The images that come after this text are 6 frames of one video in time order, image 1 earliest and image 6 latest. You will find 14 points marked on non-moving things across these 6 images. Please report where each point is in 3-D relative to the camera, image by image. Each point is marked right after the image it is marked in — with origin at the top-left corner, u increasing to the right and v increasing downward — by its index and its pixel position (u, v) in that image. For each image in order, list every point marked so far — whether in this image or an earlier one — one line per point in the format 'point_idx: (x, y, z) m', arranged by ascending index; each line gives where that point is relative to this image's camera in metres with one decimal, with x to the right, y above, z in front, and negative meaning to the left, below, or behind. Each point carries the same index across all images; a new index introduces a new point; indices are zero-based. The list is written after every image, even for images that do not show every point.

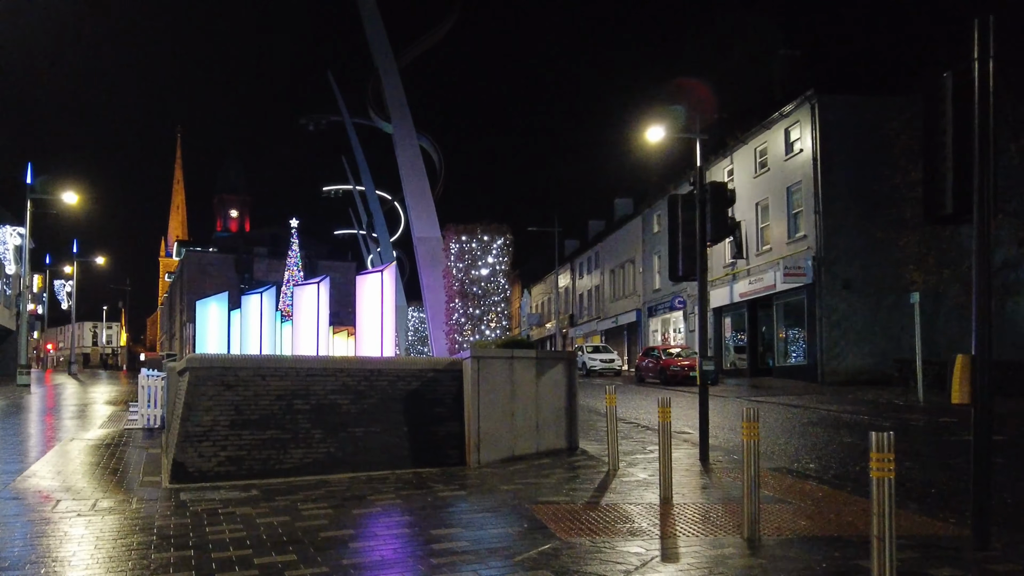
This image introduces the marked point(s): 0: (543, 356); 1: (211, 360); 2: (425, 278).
0: (+0.4, -0.9, +11.6) m
1: (-3.5, -0.8, +10.8) m
2: (-1.8, +0.2, +19.1) m
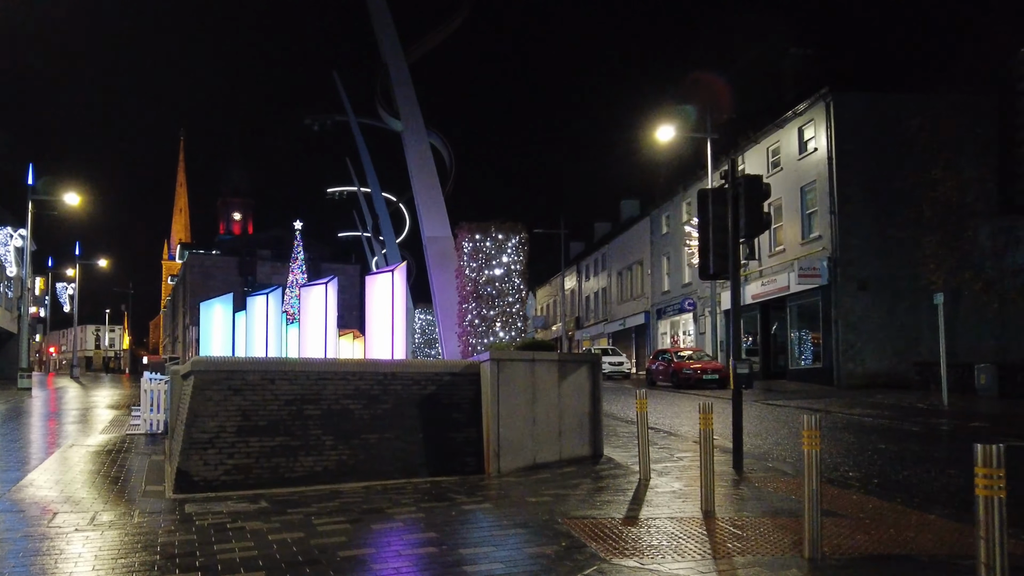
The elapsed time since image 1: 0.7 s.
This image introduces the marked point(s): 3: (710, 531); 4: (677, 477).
0: (+0.7, -0.8, +11.0) m
1: (-3.3, -0.8, +10.3) m
2: (-1.5, +0.2, +18.5) m
3: (+1.5, -1.8, +6.9) m
4: (+1.7, -2.0, +9.7) m
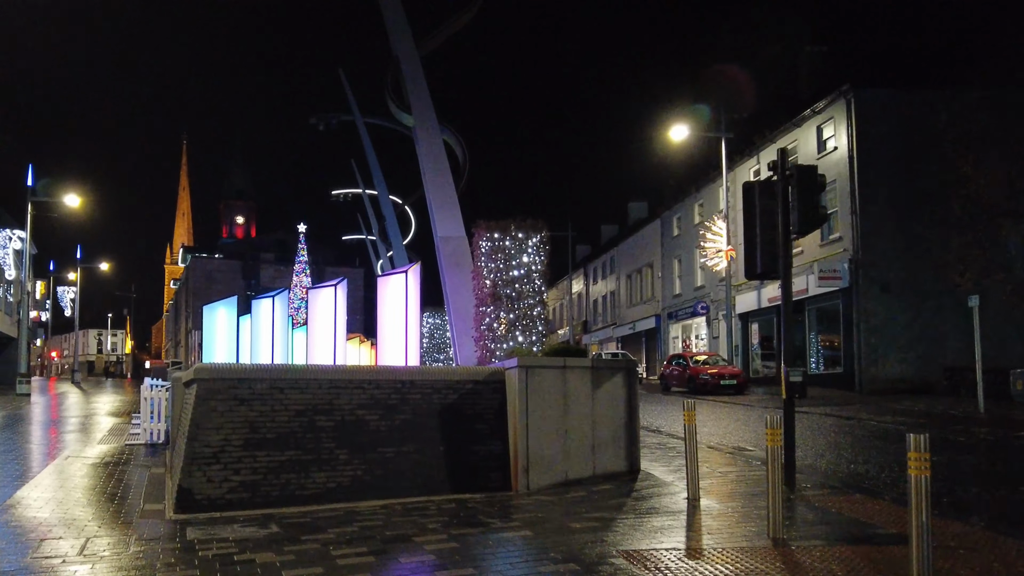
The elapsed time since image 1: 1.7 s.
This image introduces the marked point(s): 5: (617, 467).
0: (+1.0, -0.9, +10.2) m
1: (-3.0, -0.8, +9.4) m
2: (-1.2, +0.1, +17.7) m
3: (+1.8, -1.8, +6.0) m
4: (+2.0, -2.0, +8.8) m
5: (+1.2, -2.0, +10.2) m
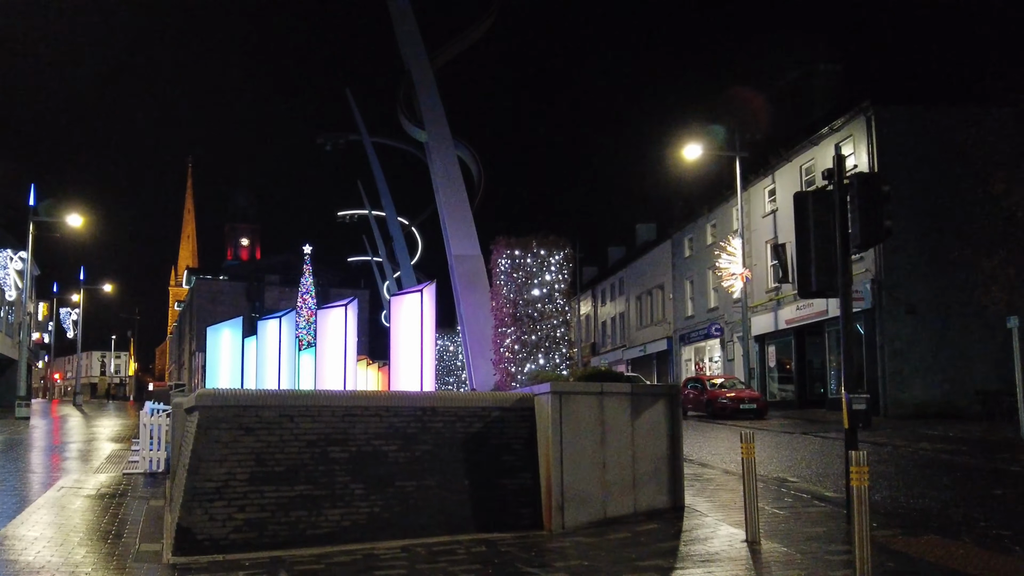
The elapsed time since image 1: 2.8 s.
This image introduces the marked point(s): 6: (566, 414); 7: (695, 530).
0: (+1.3, -1.0, +9.3) m
1: (-2.7, -1.0, +8.6) m
2: (-0.9, -0.2, +16.9) m
3: (+2.1, -1.9, +5.2) m
4: (+2.3, -2.1, +8.0) m
5: (+1.5, -2.2, +9.3) m
6: (+0.5, -1.2, +8.9) m
7: (+1.7, -2.2, +8.4) m
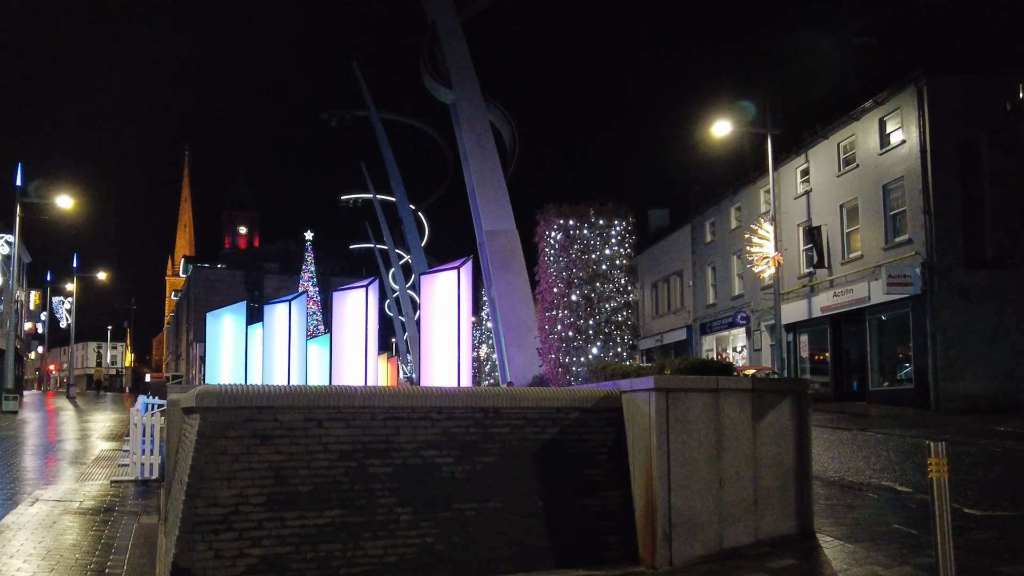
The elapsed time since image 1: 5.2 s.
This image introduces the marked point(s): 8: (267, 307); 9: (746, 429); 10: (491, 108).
0: (+2.0, -0.8, +7.3) m
1: (-2.0, -0.8, +6.6) m
2: (-0.2, +0.1, +14.8) m
3: (+2.8, -1.7, +3.2) m
4: (+3.0, -1.9, +6.0) m
5: (+2.2, -1.9, +7.3) m
6: (+1.2, -1.0, +6.9) m
7: (+2.4, -1.9, +6.5) m
8: (-5.0, -0.4, +18.9) m
9: (+1.8, -1.1, +7.2) m
10: (-0.4, +3.2, +16.7) m
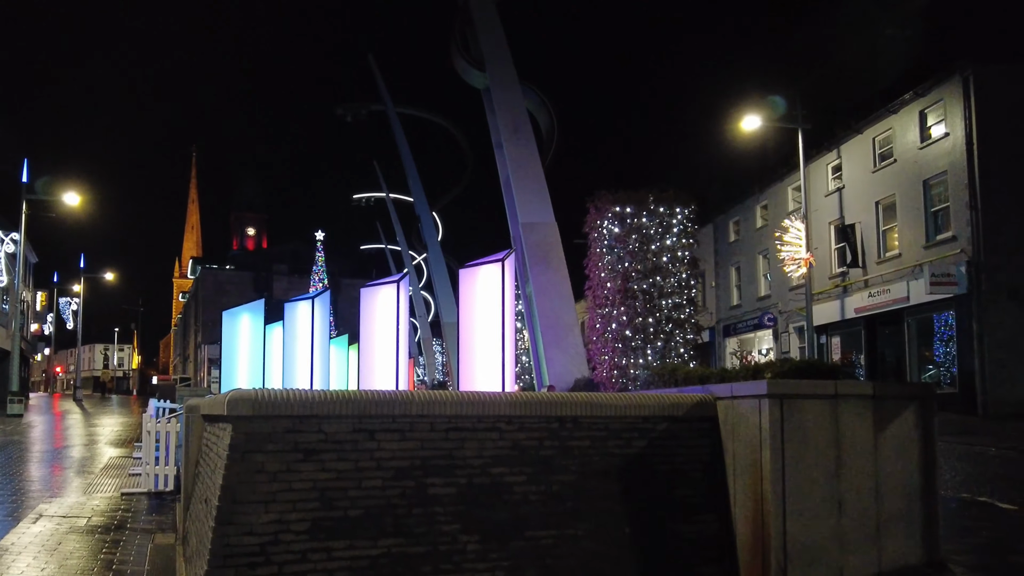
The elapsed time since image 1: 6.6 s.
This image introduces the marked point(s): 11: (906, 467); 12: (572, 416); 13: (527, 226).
0: (+2.5, -0.7, +6.2) m
1: (-1.4, -0.7, +5.5) m
2: (+0.4, +0.2, +13.8) m
3: (+3.3, -1.6, +2.1) m
4: (+3.6, -1.8, +4.9) m
5: (+2.7, -1.8, +6.2) m
6: (+1.8, -0.9, +5.8) m
7: (+2.9, -1.9, +5.3) m
8: (-4.4, -0.3, +17.9) m
9: (+2.4, -1.0, +6.1) m
10: (+0.2, +3.3, +15.6) m
11: (+2.7, -1.2, +6.3) m
12: (+0.4, -0.9, +6.4) m
13: (+0.2, +1.0, +14.2) m
